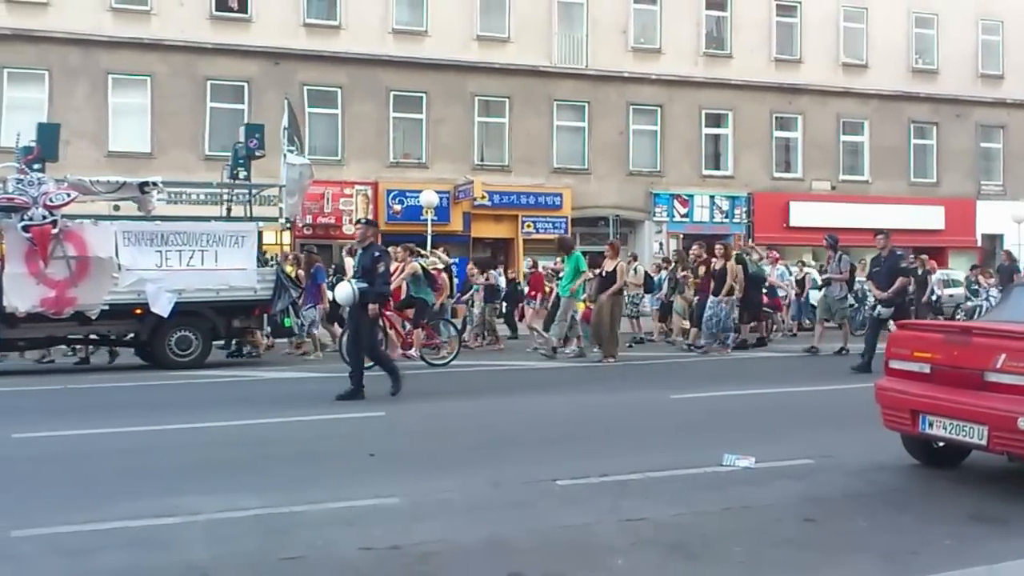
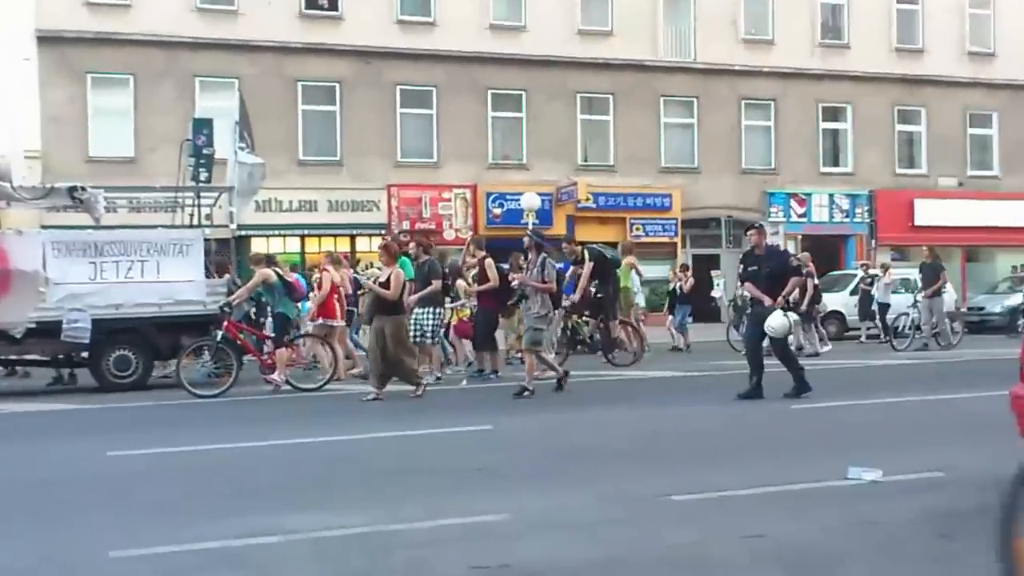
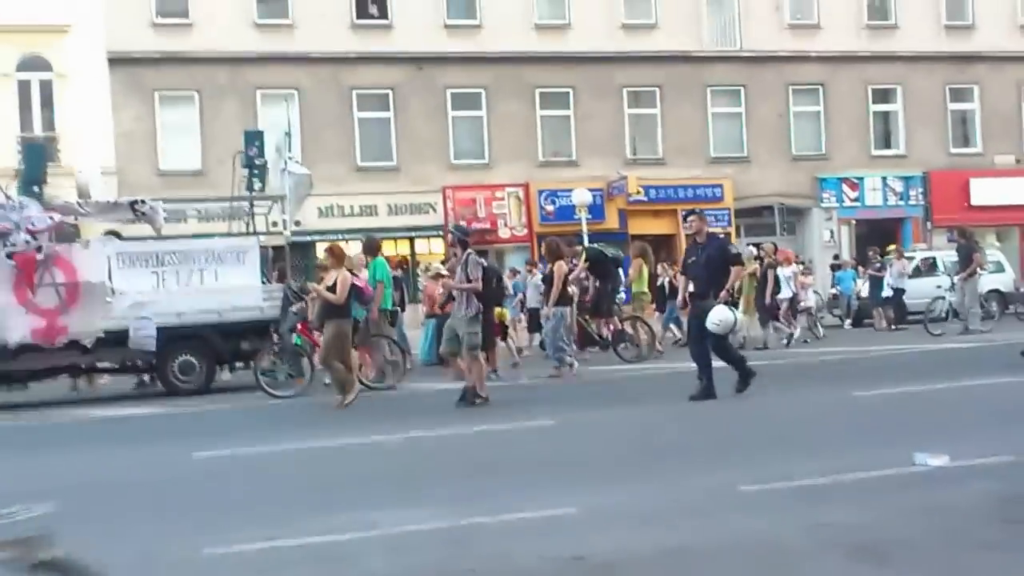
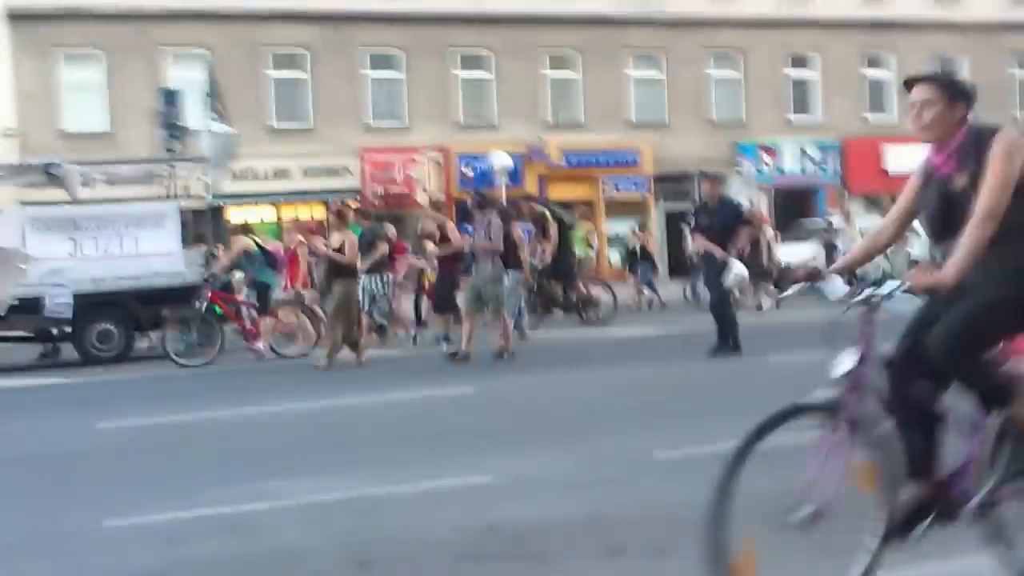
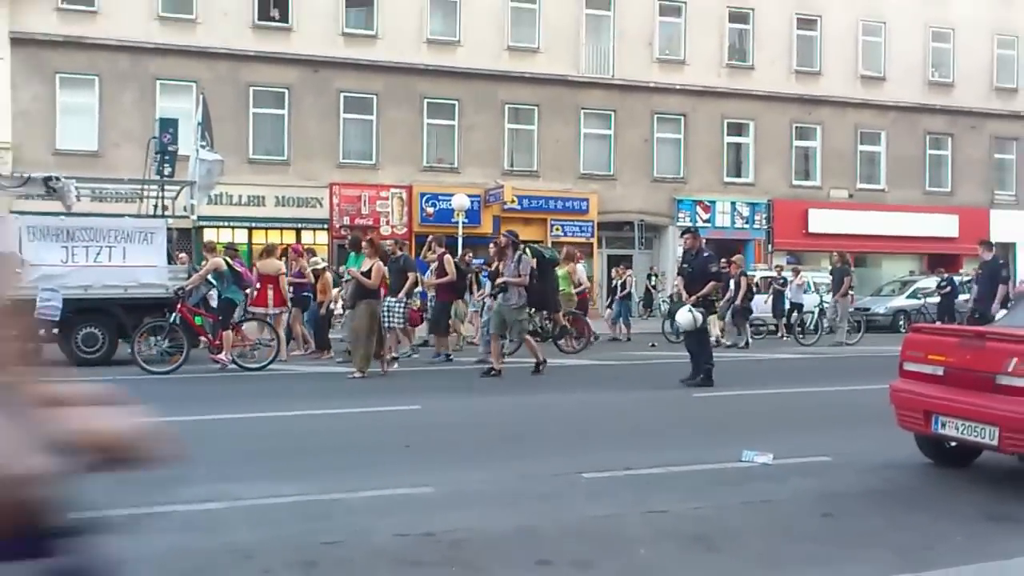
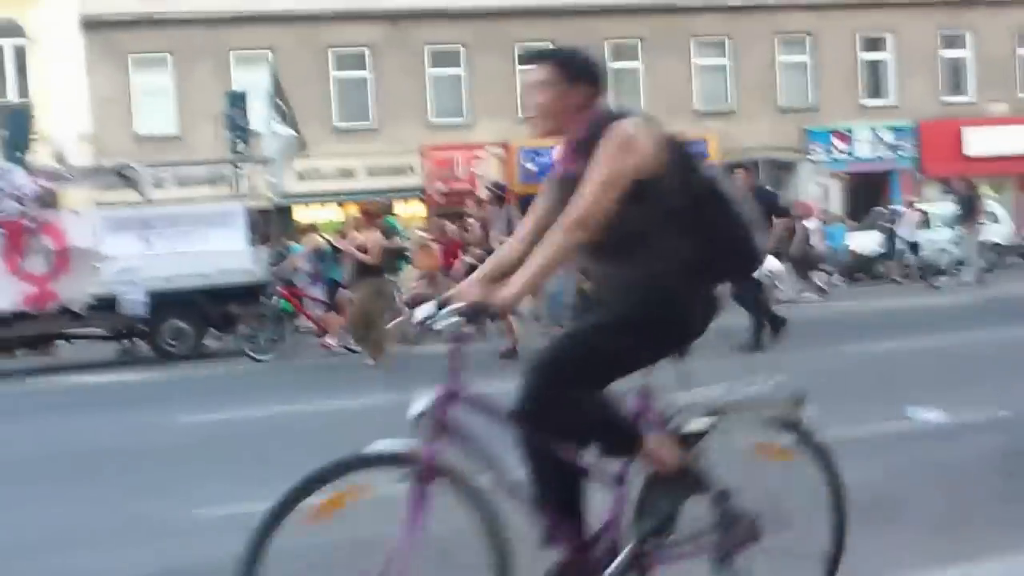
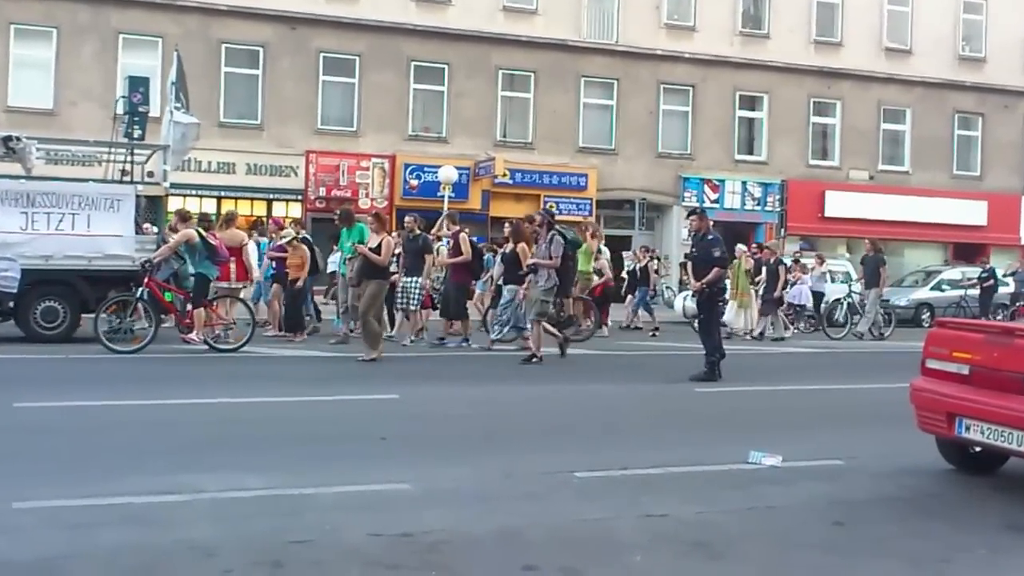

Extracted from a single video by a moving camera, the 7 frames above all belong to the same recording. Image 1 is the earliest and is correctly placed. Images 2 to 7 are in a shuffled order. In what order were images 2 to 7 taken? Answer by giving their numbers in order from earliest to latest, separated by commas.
7, 5, 2, 4, 6, 3
